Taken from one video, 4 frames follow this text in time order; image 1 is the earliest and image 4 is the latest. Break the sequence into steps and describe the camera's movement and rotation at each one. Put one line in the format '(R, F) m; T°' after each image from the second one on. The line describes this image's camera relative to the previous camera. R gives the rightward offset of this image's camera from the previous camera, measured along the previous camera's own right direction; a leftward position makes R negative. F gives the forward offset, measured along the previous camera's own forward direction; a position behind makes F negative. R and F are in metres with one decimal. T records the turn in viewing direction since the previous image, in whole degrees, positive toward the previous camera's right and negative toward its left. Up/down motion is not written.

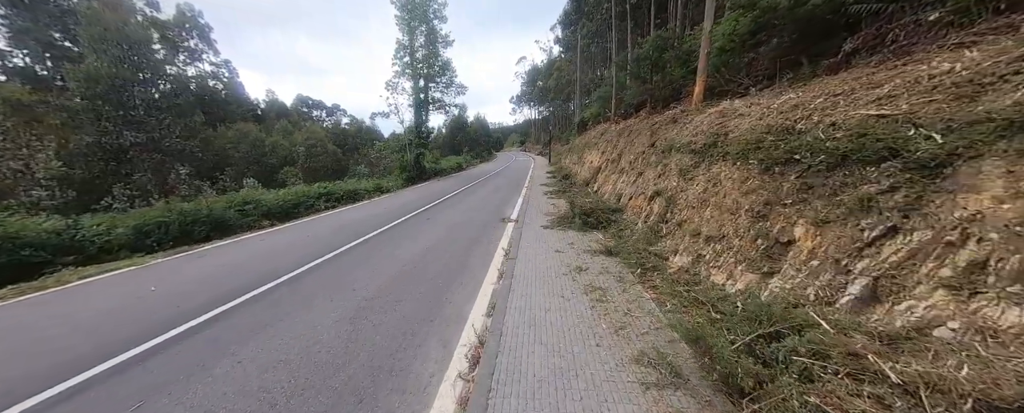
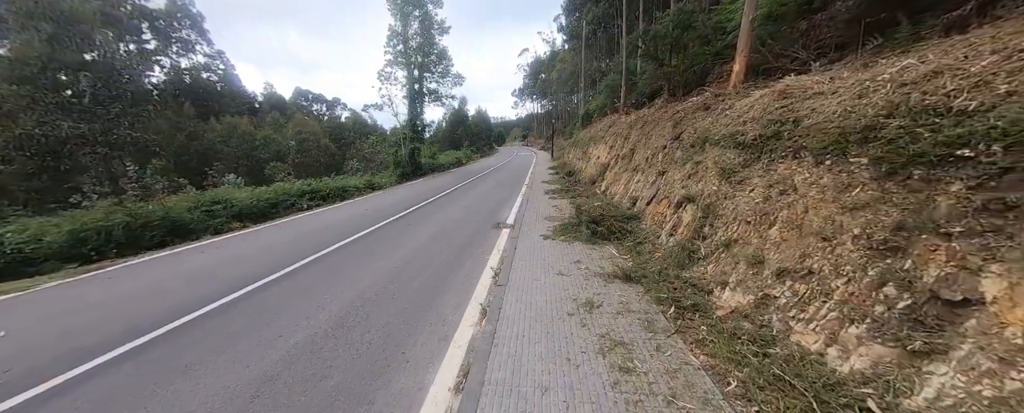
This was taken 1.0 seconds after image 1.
(+0.2, +1.3) m; 0°
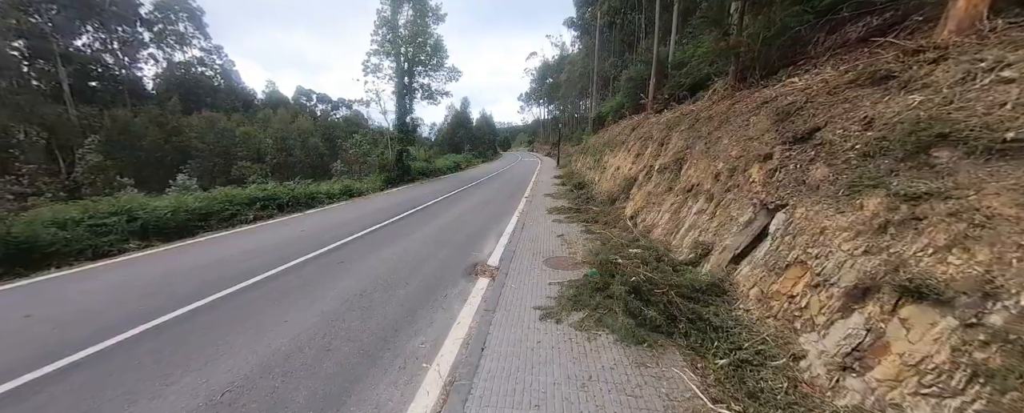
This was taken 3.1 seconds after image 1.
(+0.3, +3.0) m; -1°
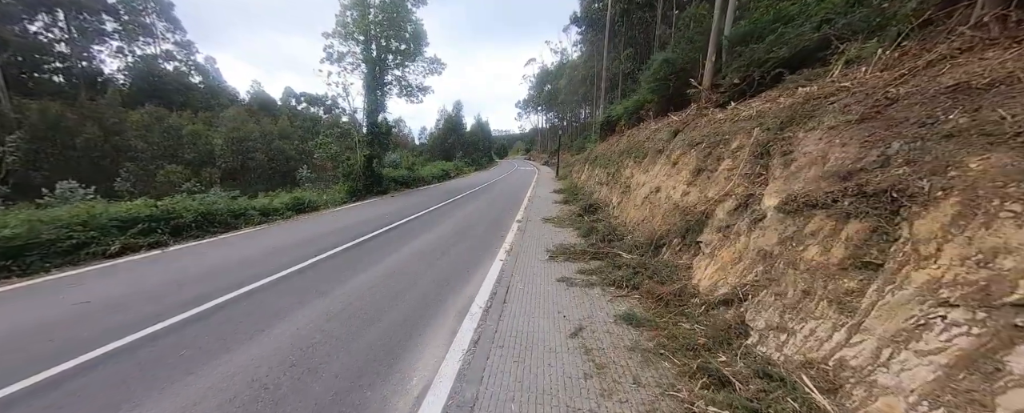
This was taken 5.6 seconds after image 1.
(+0.3, +3.8) m; +1°
